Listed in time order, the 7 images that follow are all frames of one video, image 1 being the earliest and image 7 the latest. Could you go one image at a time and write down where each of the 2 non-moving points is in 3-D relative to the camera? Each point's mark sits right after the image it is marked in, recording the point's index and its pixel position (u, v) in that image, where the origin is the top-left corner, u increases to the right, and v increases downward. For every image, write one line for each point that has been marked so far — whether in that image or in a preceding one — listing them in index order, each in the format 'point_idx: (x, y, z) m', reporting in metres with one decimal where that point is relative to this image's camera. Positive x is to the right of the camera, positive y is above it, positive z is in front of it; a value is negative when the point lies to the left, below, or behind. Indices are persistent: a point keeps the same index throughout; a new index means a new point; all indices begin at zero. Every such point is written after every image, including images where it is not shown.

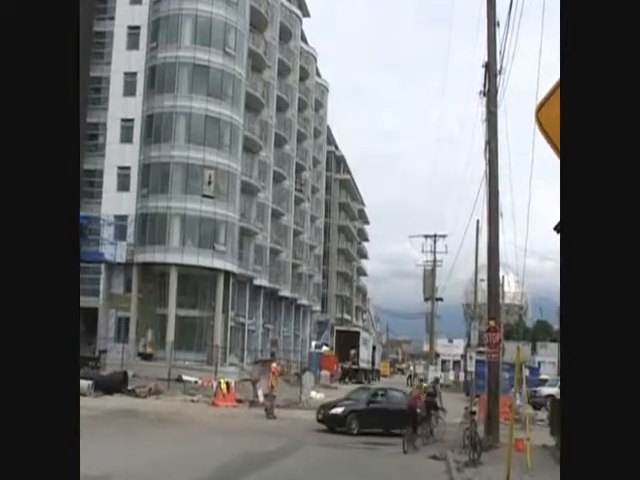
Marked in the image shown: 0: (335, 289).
0: (+0.2, -0.6, +9.9) m
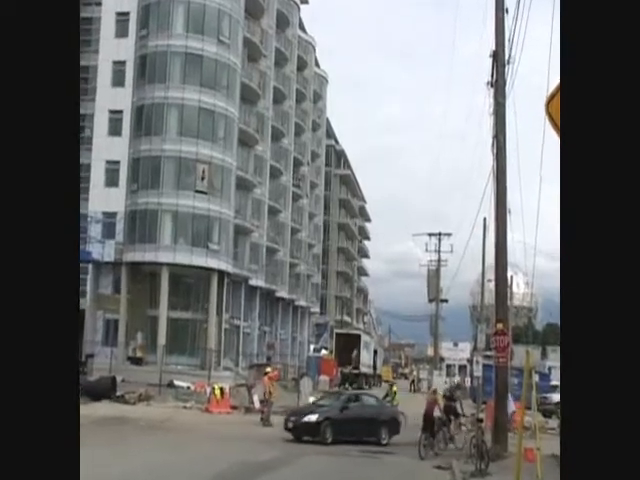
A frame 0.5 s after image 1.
0: (+0.2, -0.5, +9.4) m
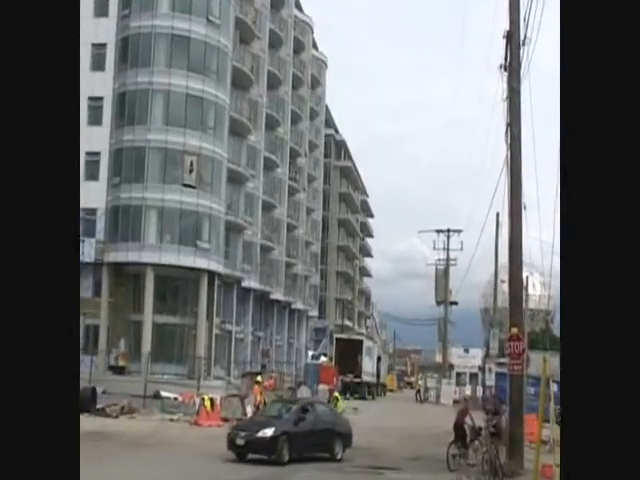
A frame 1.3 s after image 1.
0: (+0.1, -0.5, +8.7) m
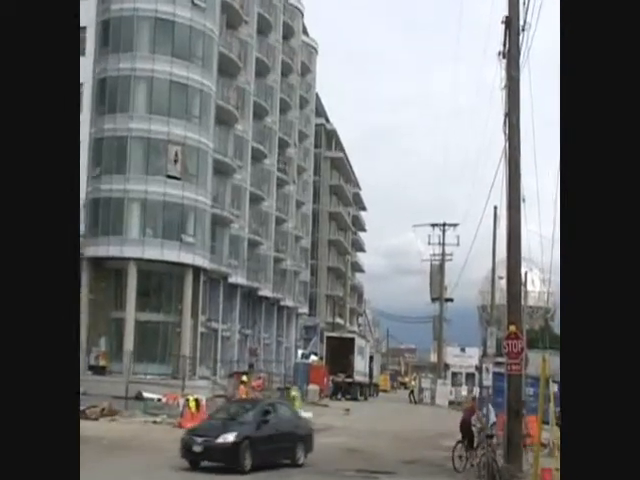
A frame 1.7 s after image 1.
0: (+0.1, -0.5, +8.3) m
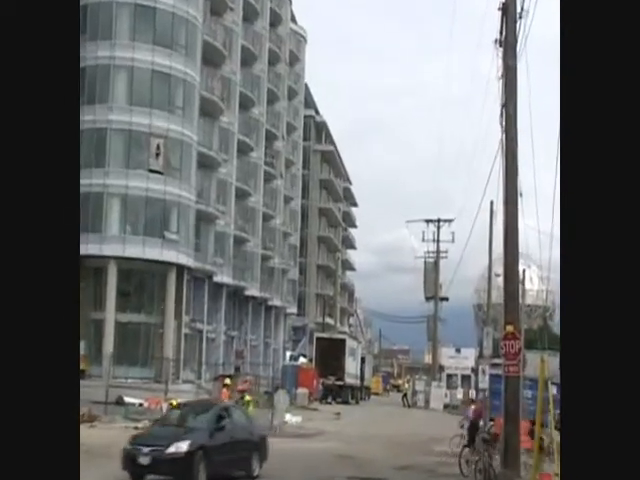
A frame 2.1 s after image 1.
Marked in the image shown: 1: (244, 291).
0: (0.0, -0.4, +8.0) m
1: (-0.7, -0.5, +8.2) m
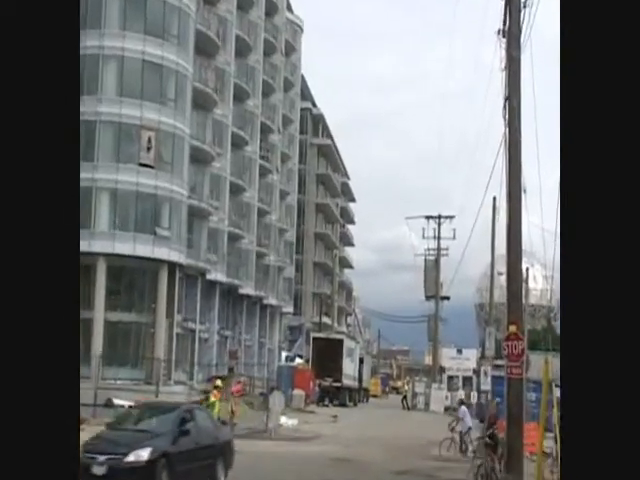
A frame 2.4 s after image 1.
0: (-0.1, -0.4, +7.7) m
1: (-0.7, -0.4, +7.9) m
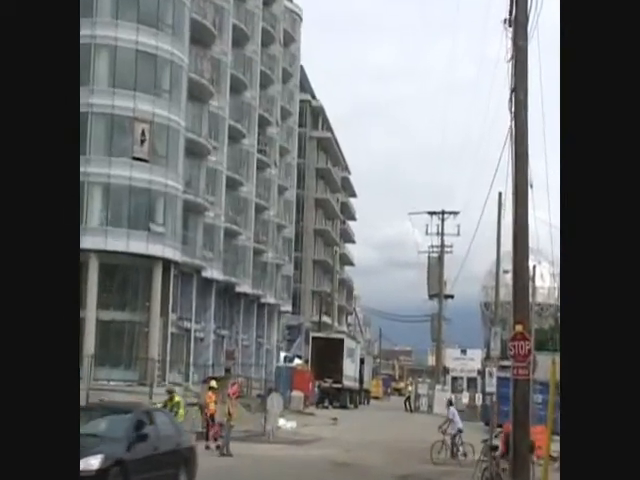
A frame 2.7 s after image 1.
0: (-0.1, -0.4, +7.5) m
1: (-0.7, -0.4, +7.7) m
